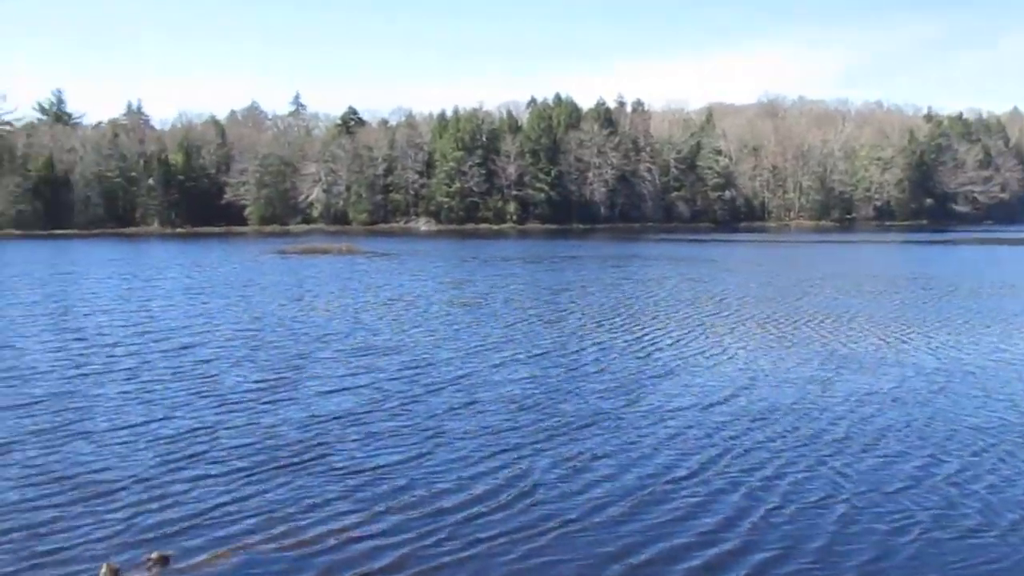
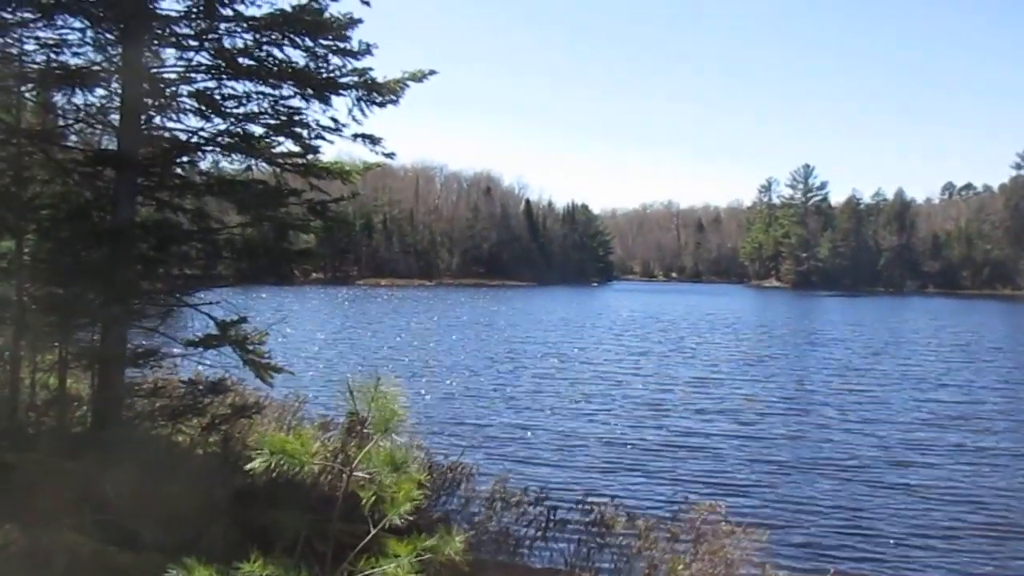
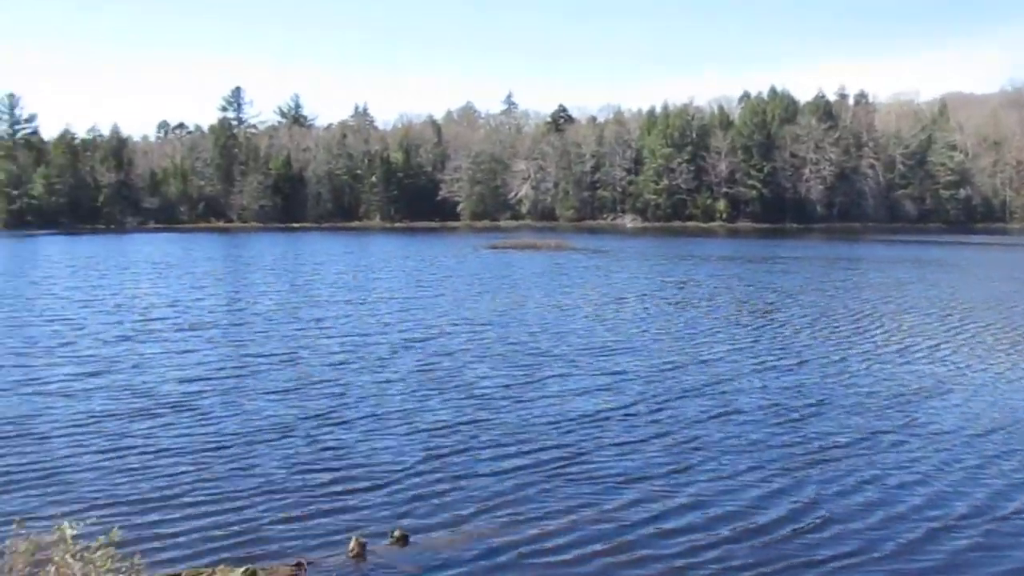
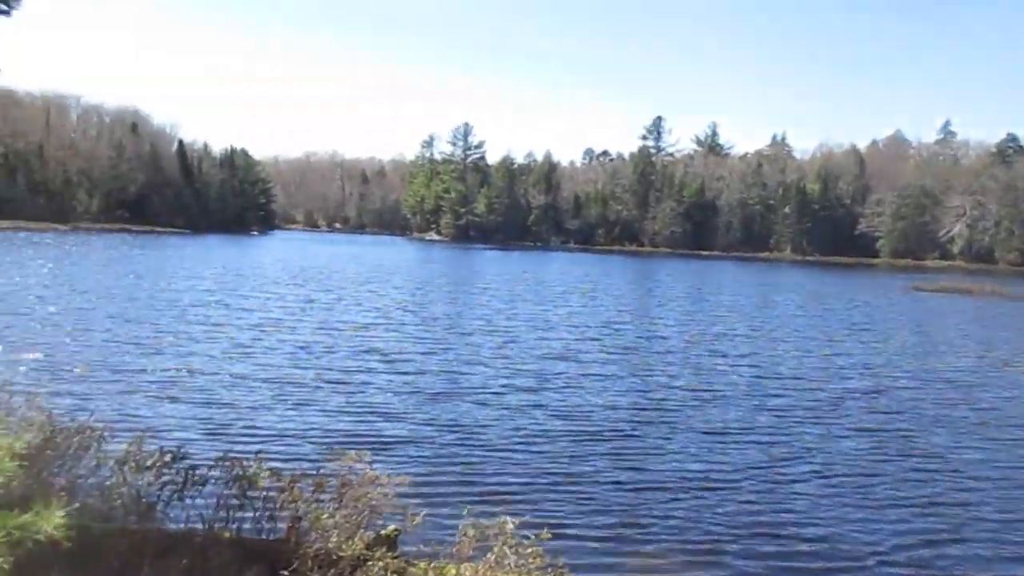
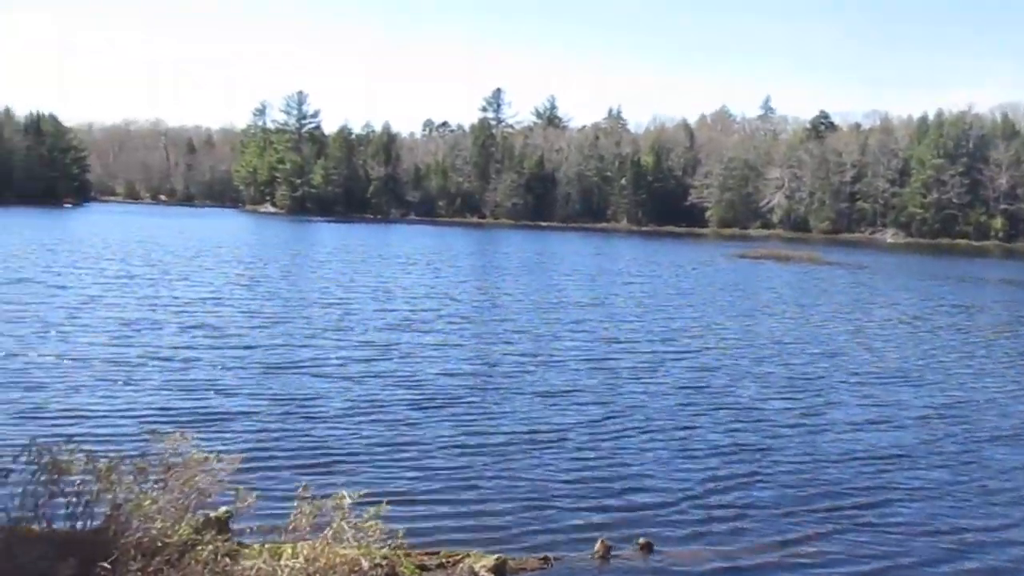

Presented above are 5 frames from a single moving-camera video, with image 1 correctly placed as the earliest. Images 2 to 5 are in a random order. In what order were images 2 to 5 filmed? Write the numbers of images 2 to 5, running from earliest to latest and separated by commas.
3, 5, 4, 2
